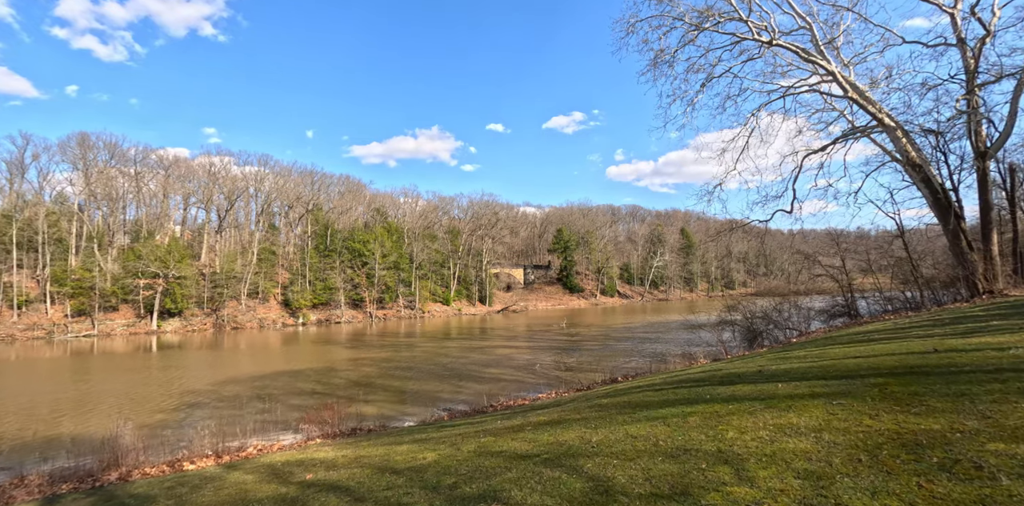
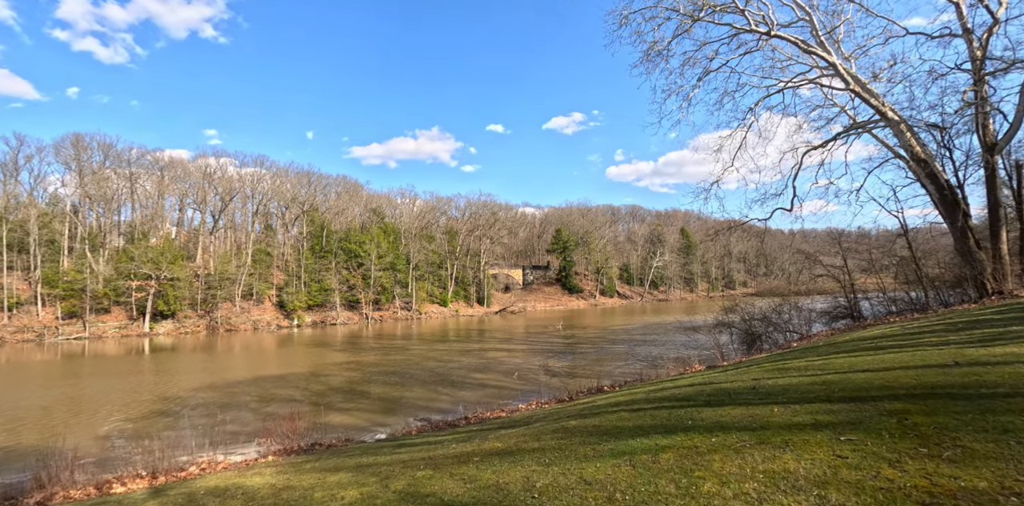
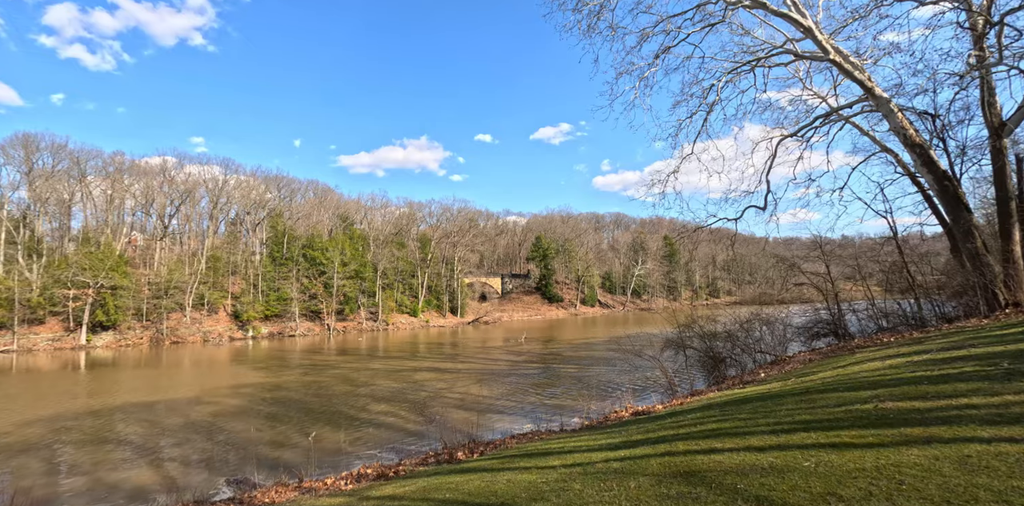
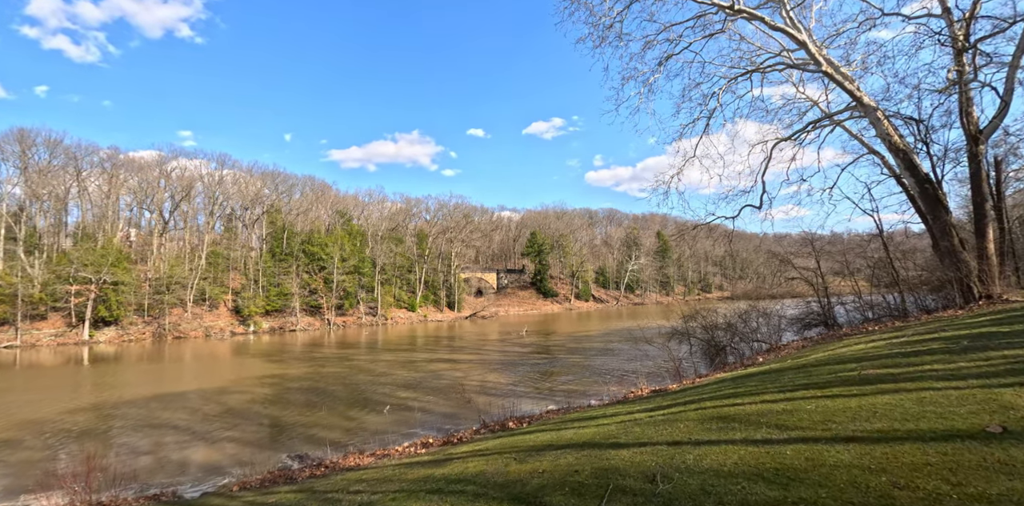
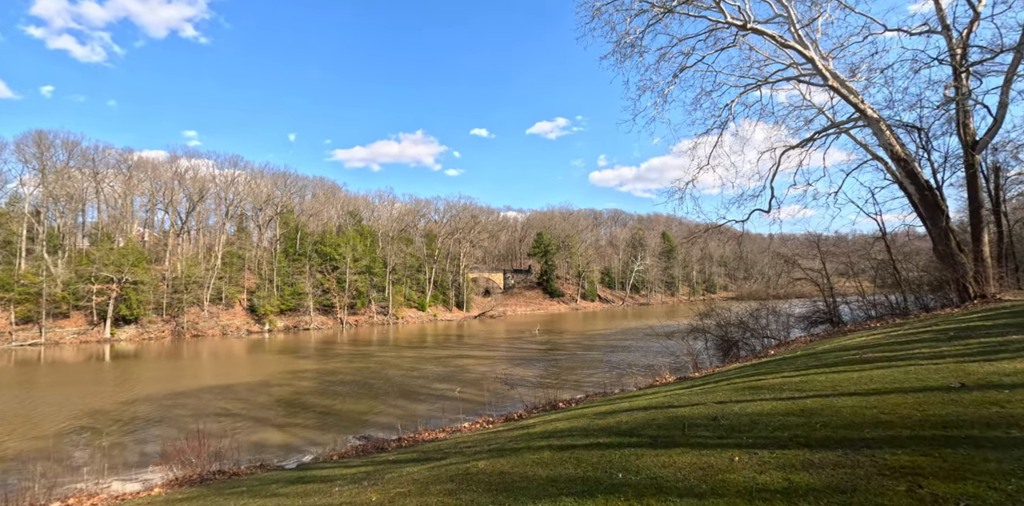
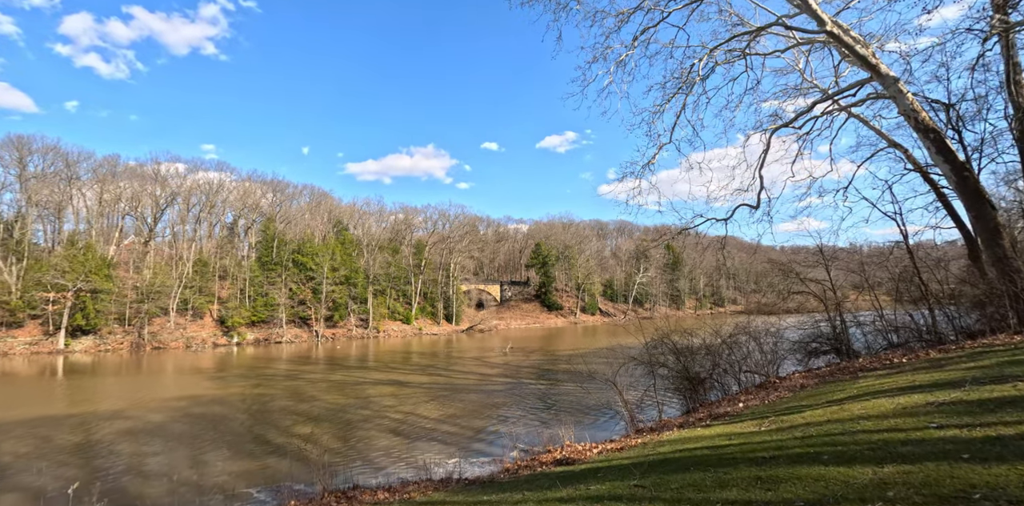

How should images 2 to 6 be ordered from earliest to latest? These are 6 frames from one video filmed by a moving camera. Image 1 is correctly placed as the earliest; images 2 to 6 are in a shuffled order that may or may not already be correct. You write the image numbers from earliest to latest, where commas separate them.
2, 5, 4, 3, 6
